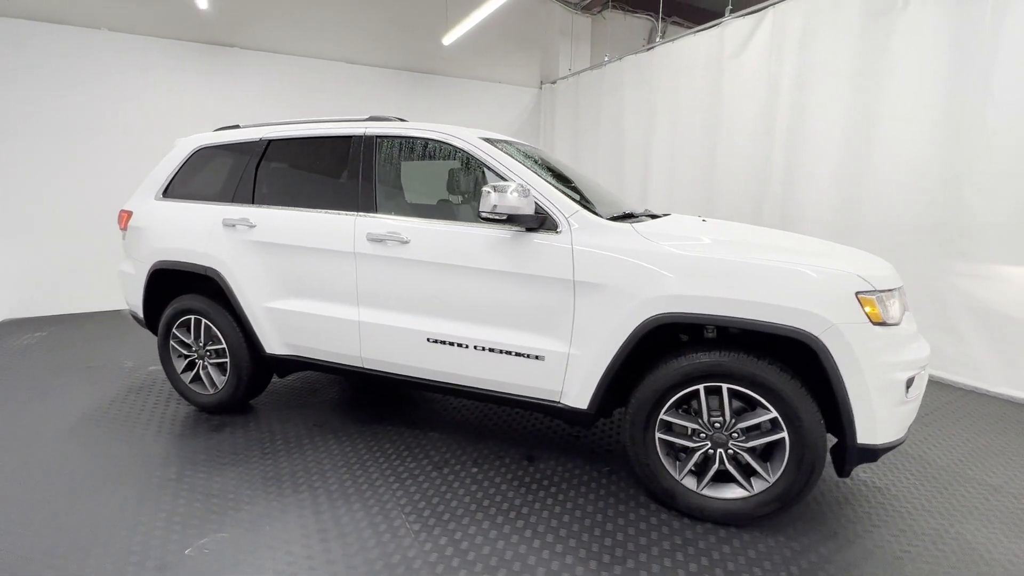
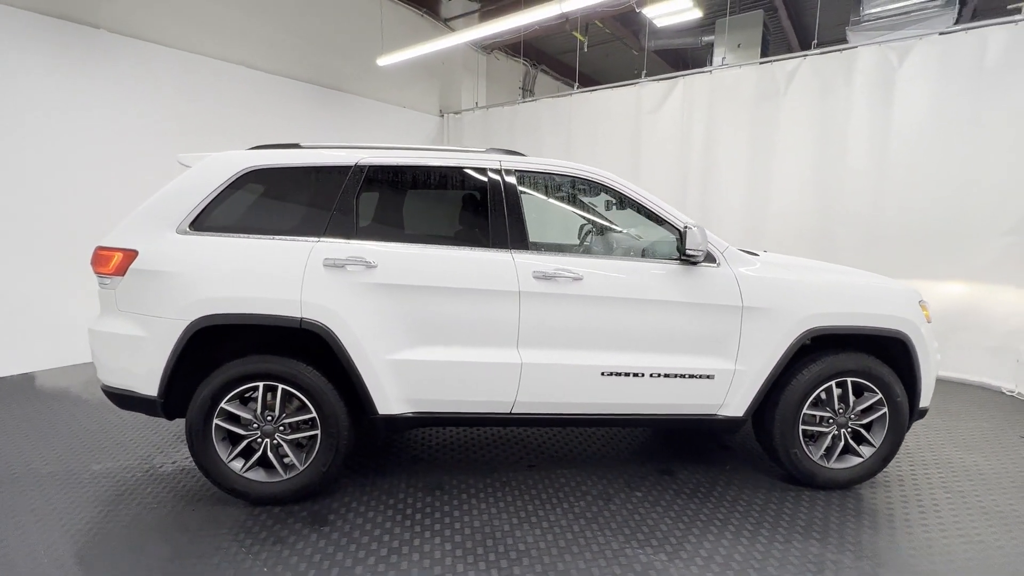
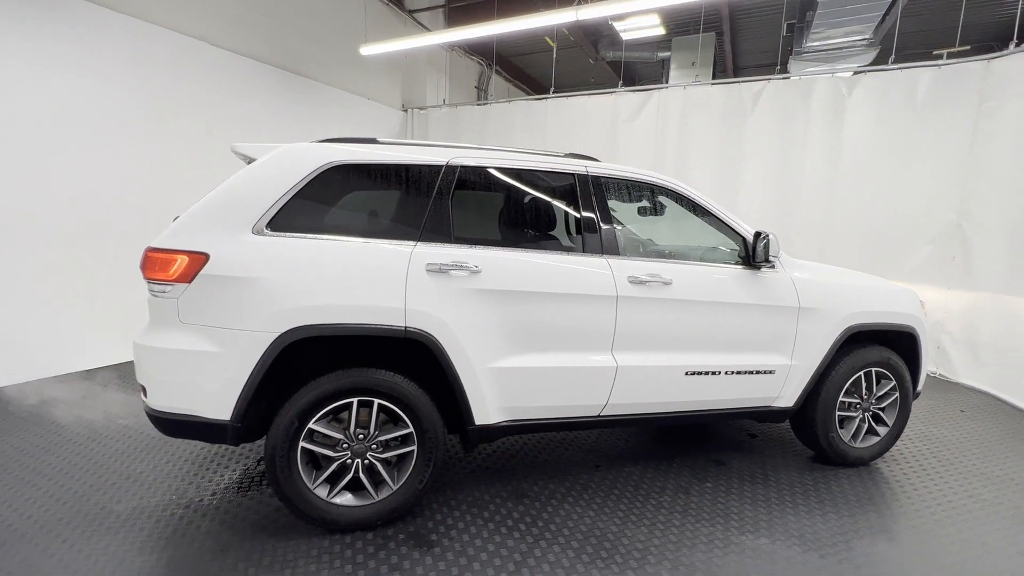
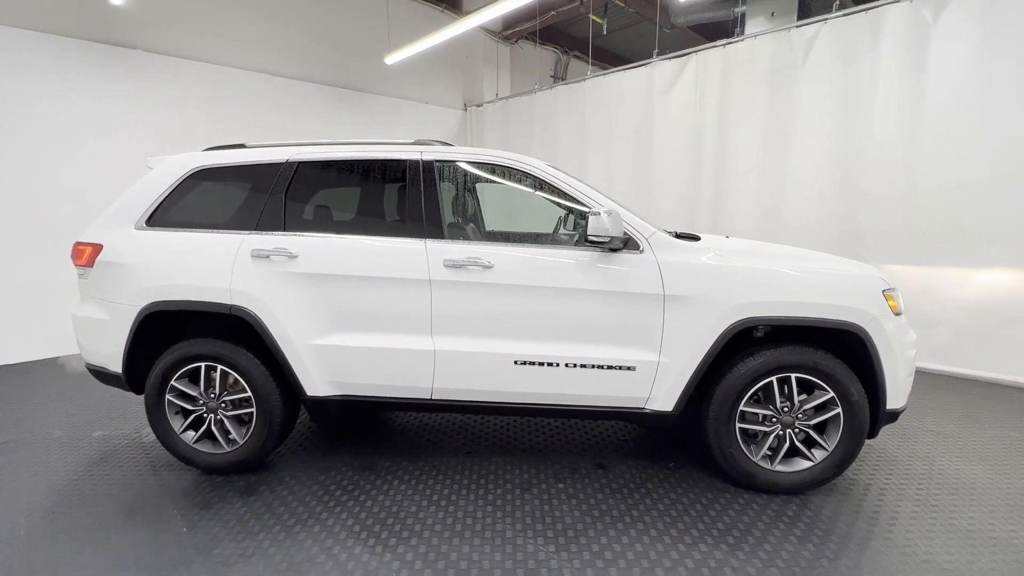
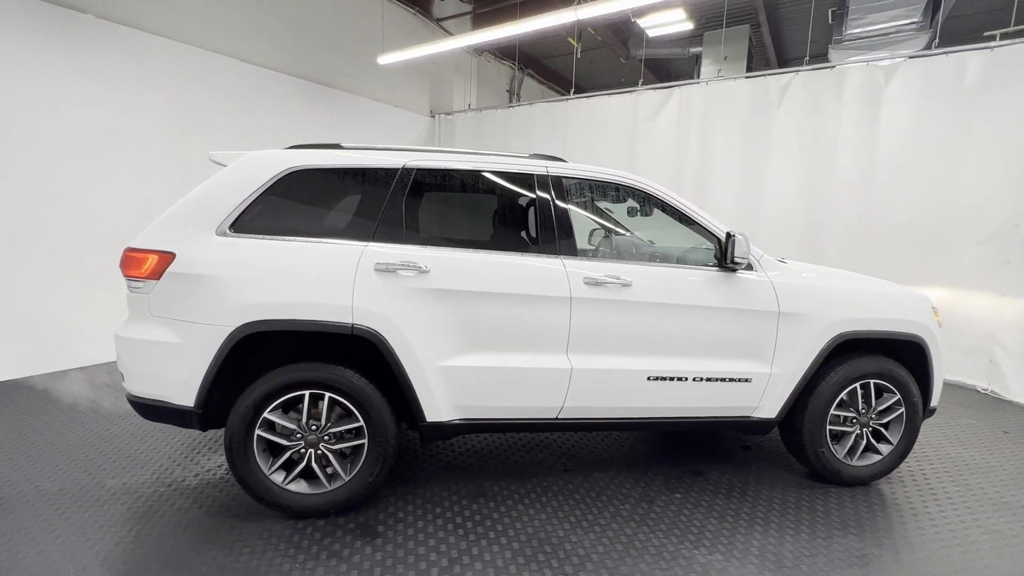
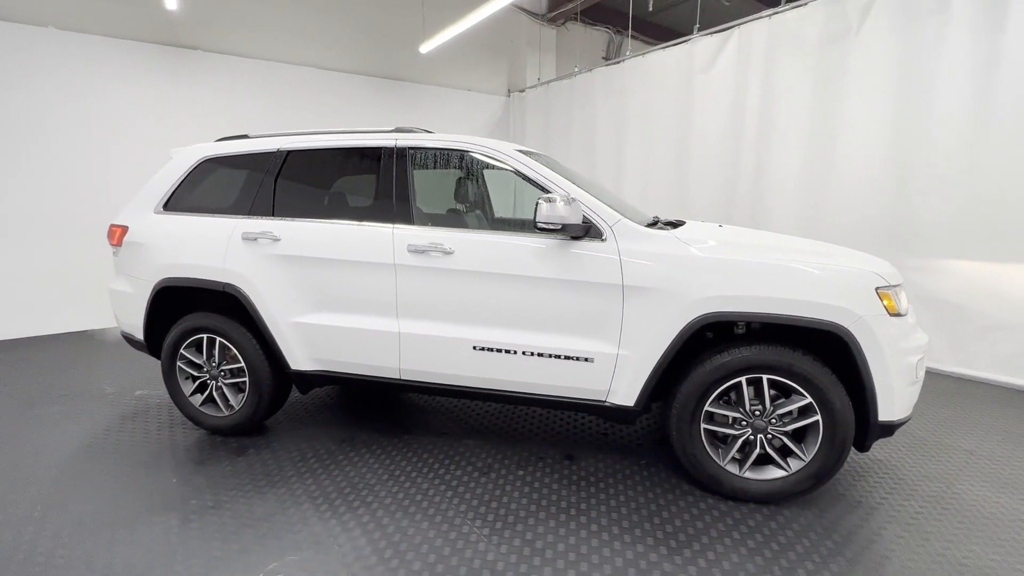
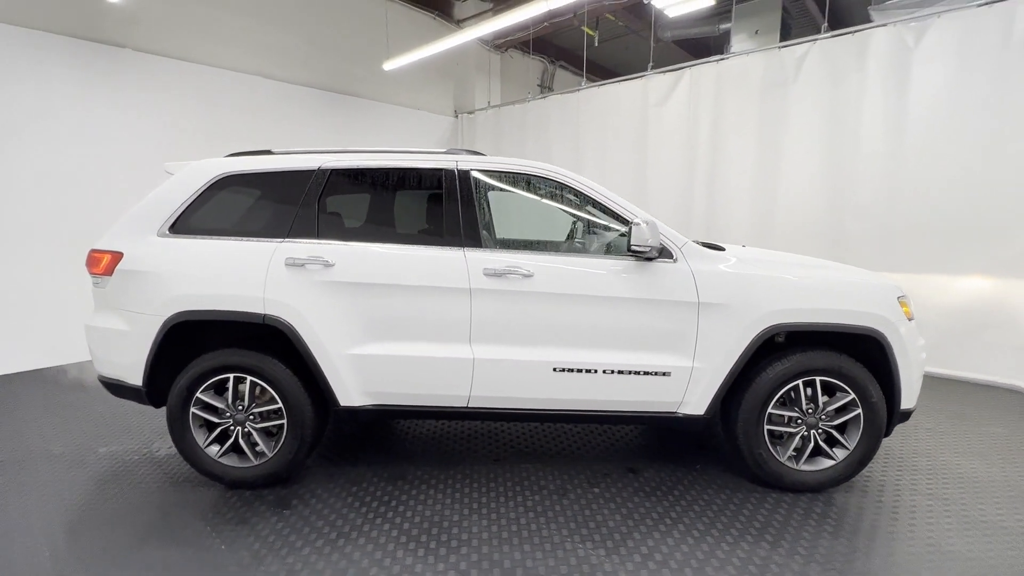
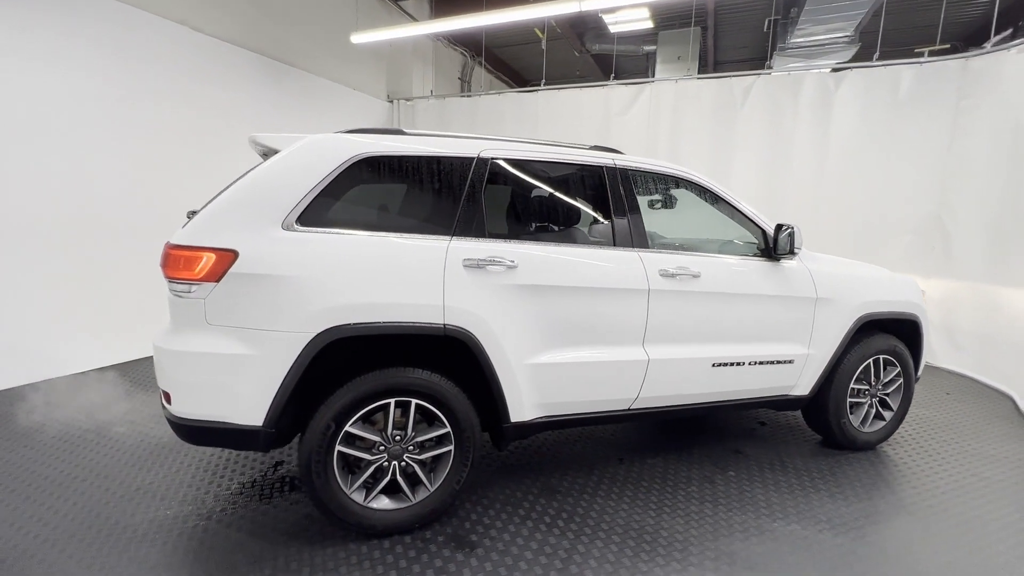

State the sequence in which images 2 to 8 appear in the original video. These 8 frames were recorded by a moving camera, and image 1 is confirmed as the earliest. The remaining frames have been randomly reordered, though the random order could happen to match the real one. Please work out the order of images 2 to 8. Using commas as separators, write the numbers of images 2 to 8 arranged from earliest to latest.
6, 4, 7, 2, 5, 3, 8
